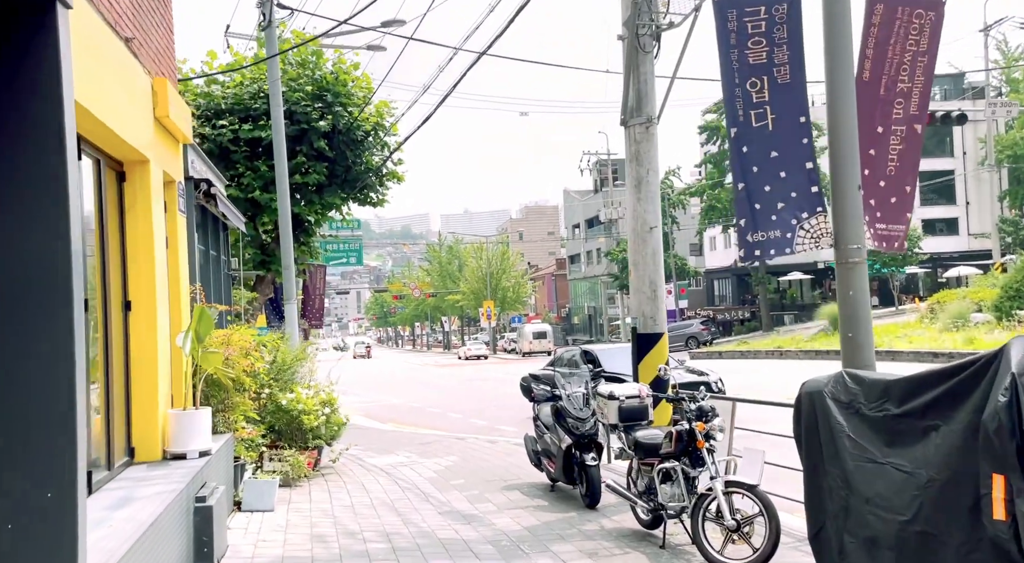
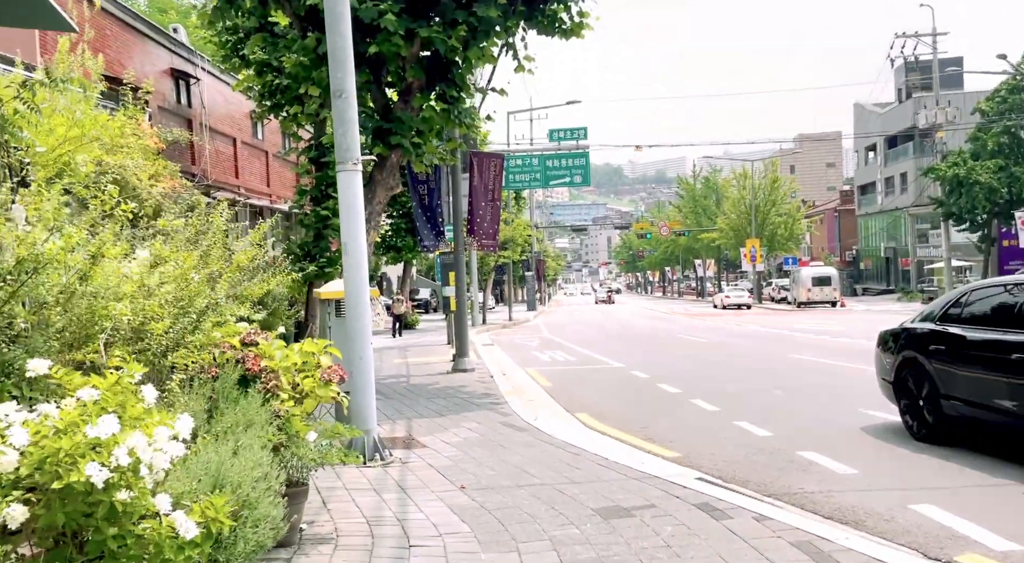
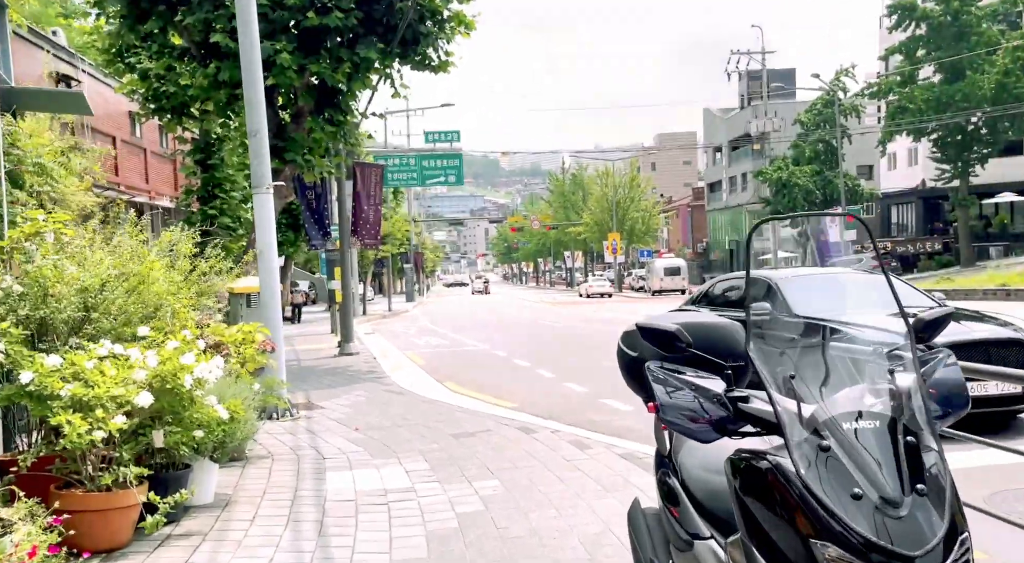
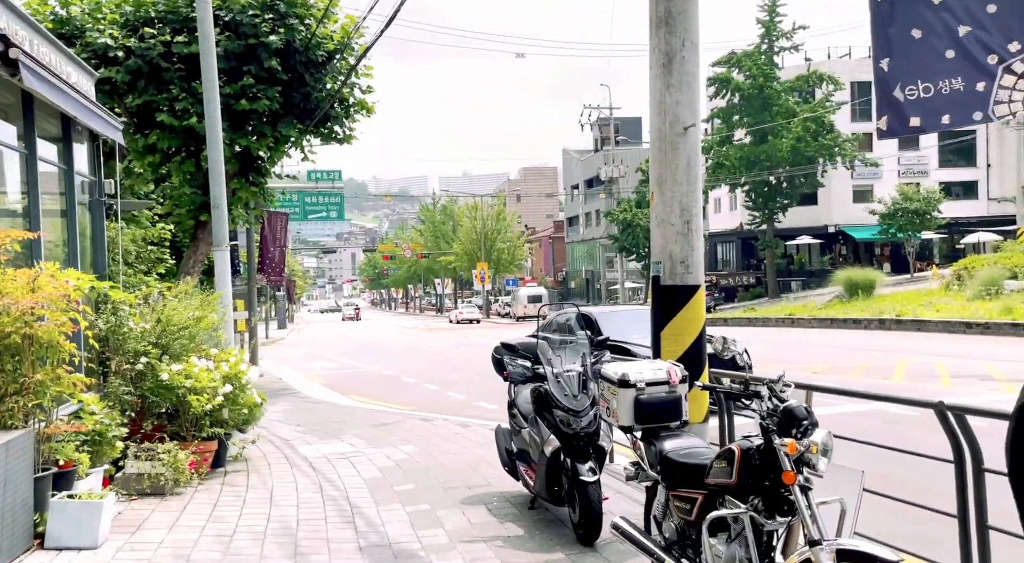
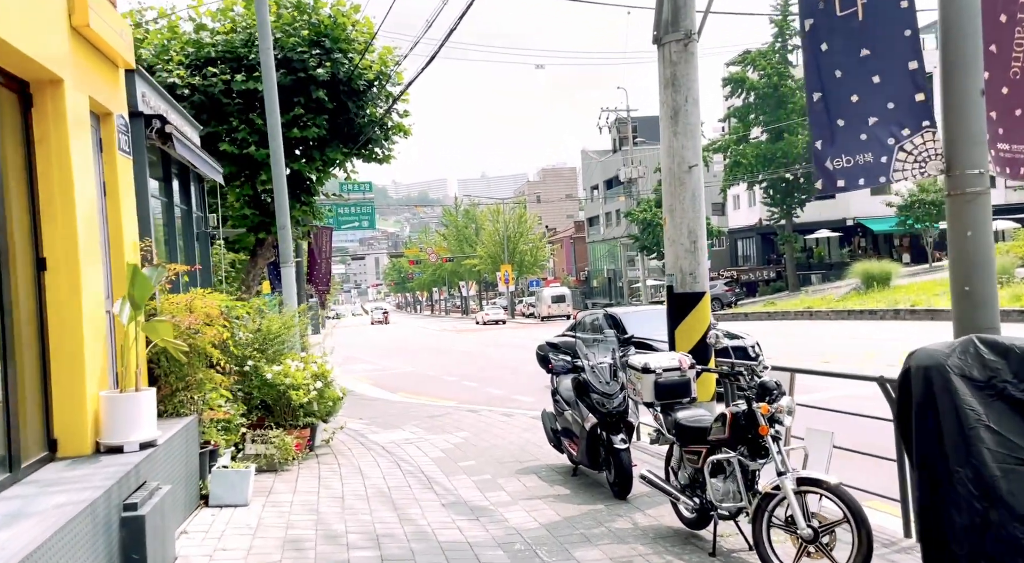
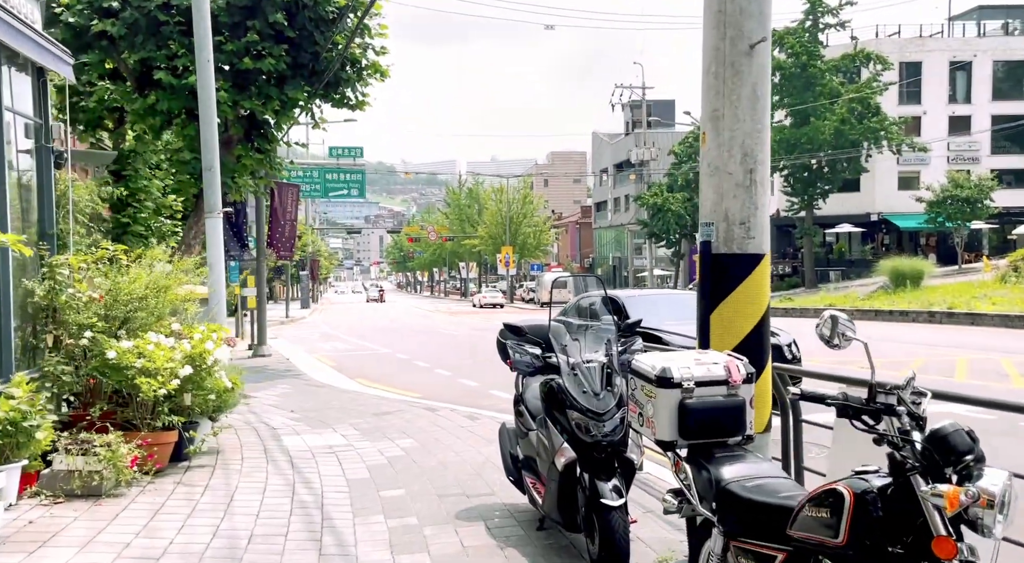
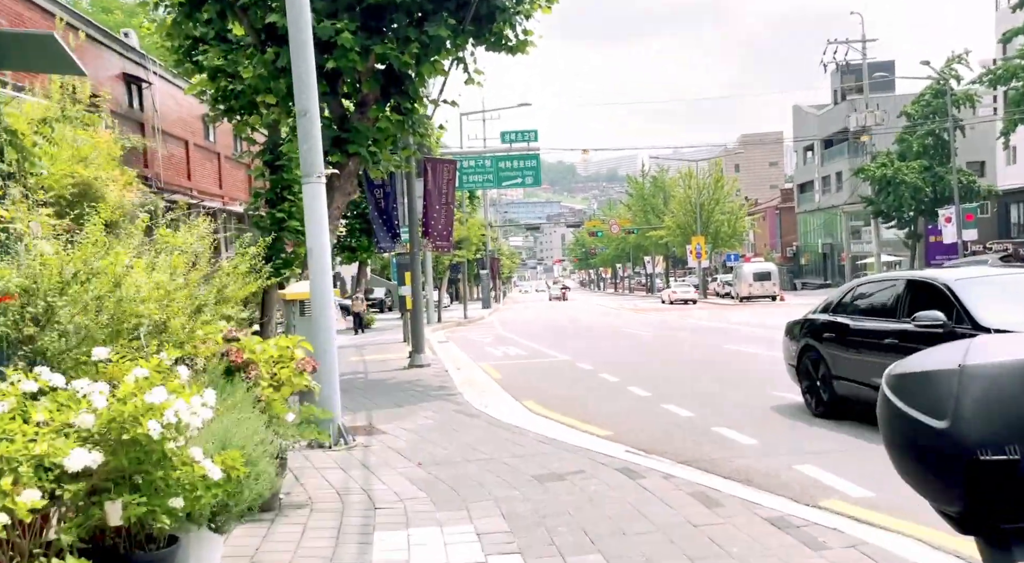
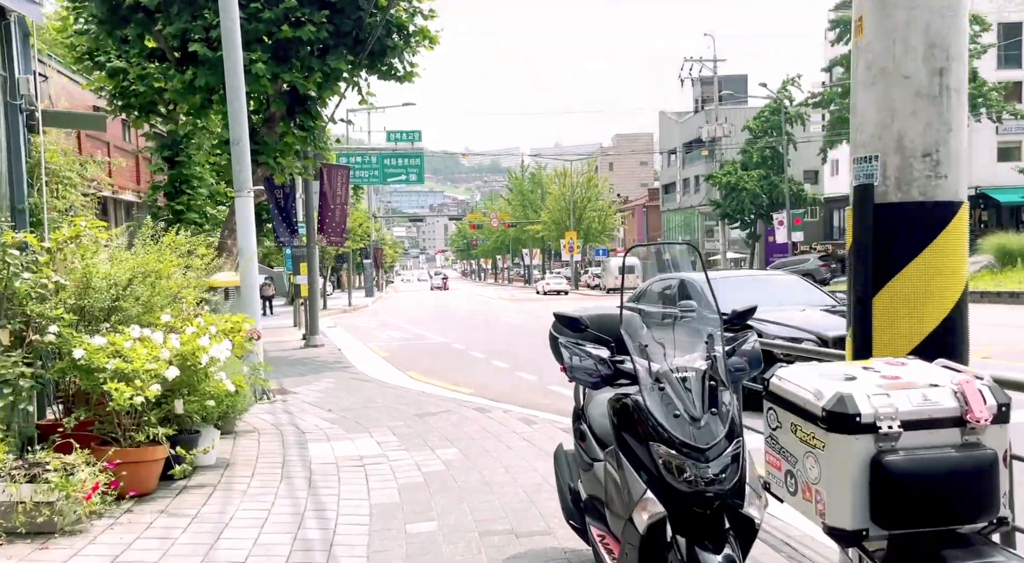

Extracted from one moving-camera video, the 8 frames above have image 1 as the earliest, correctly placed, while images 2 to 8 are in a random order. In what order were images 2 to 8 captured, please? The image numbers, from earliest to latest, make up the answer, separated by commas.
5, 4, 6, 8, 3, 7, 2
